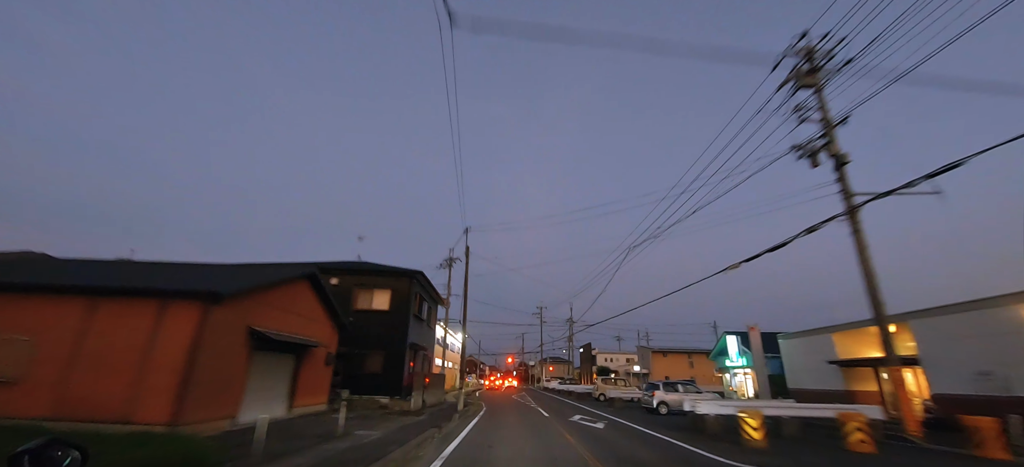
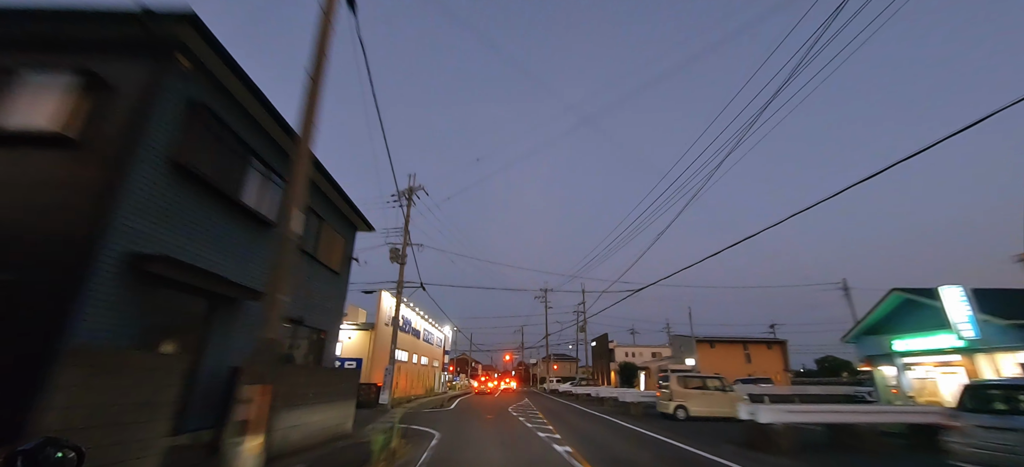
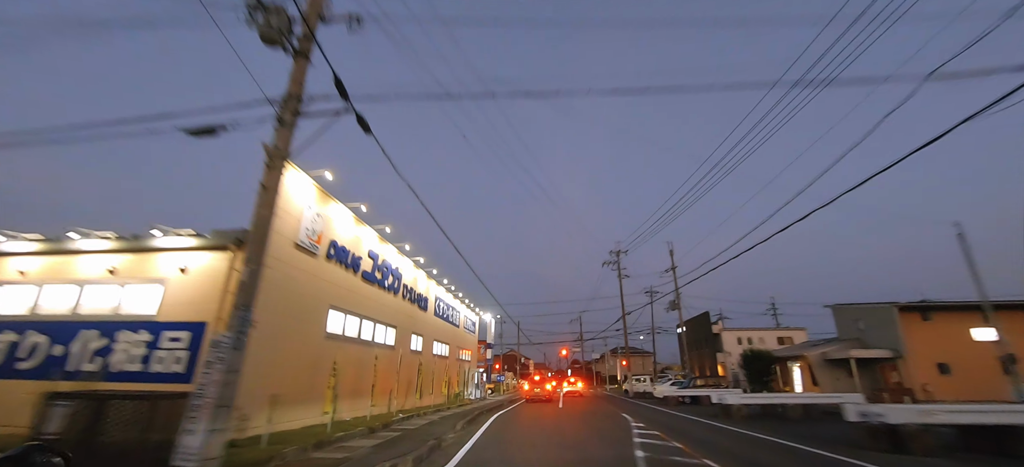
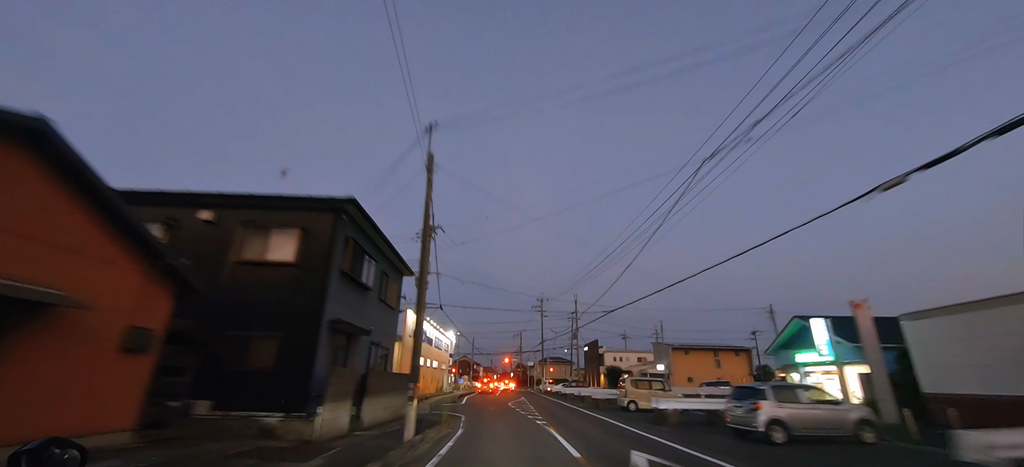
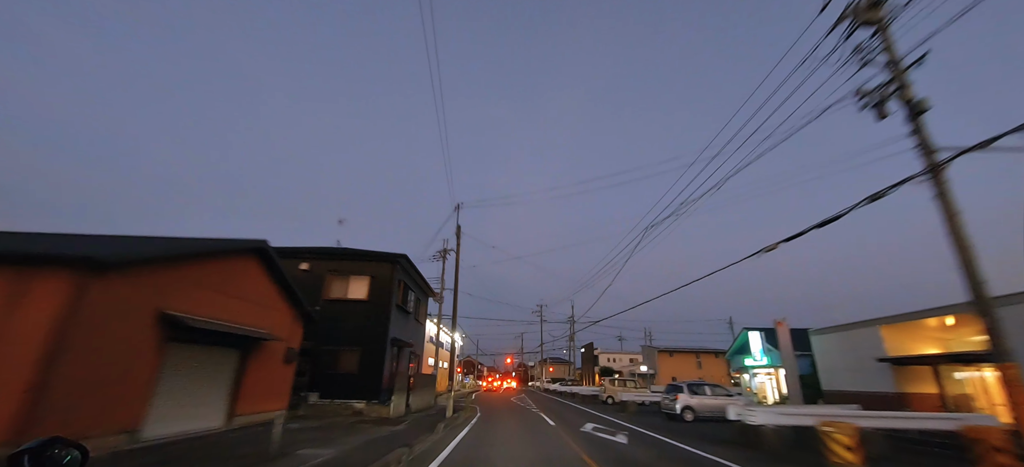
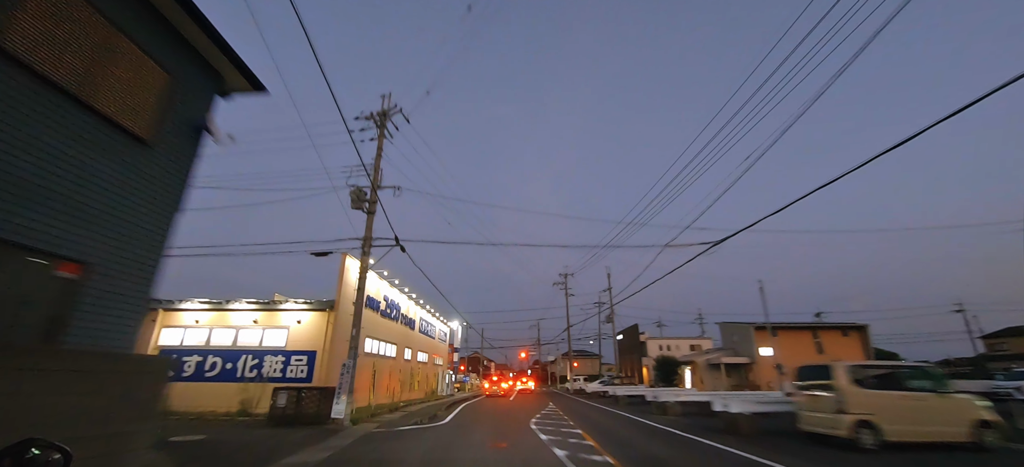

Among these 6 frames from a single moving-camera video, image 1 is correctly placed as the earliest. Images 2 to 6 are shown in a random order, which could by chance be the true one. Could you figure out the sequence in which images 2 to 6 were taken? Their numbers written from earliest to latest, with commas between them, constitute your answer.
5, 4, 2, 6, 3
